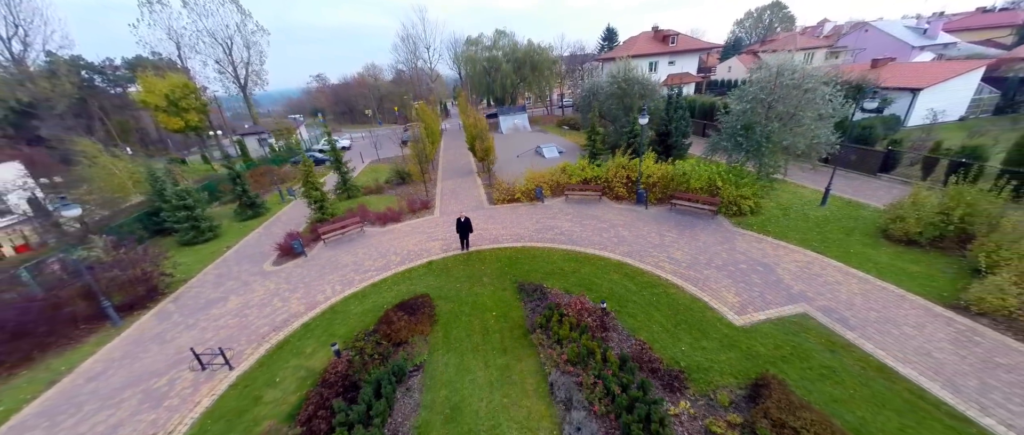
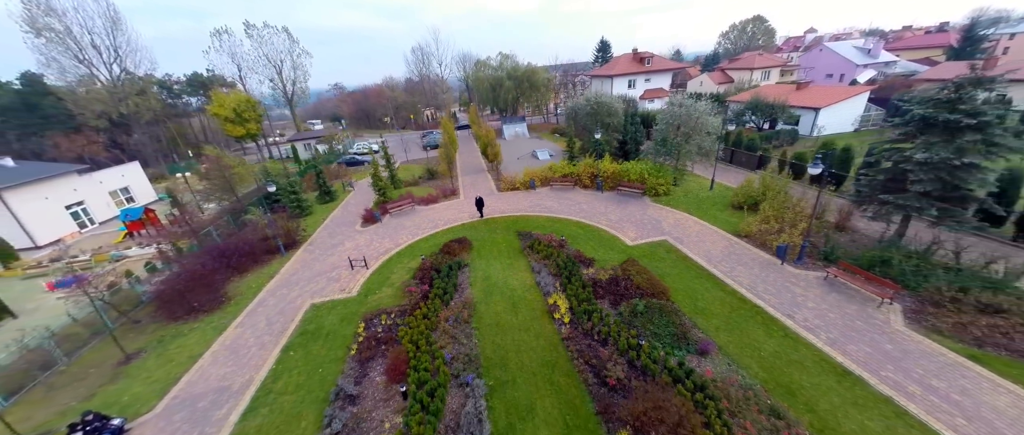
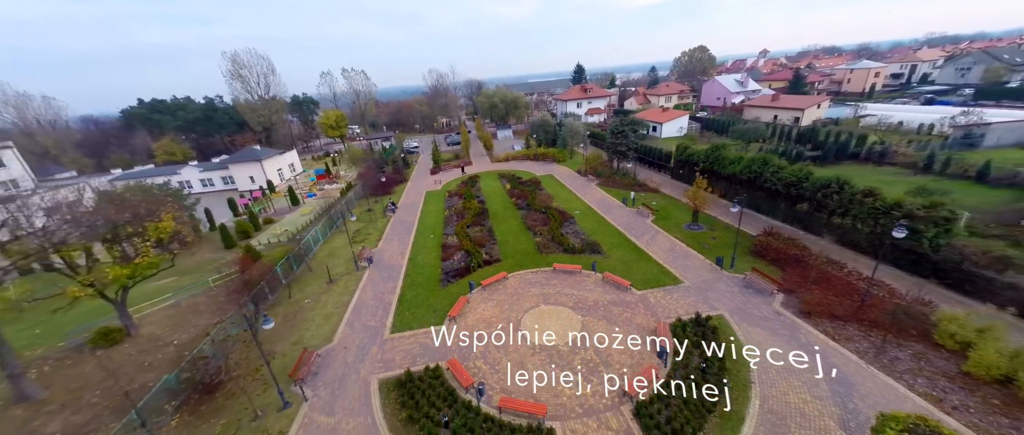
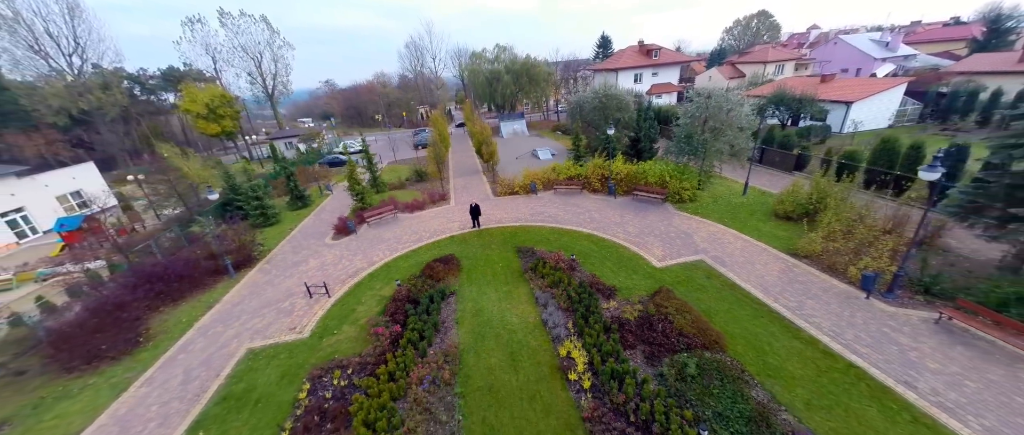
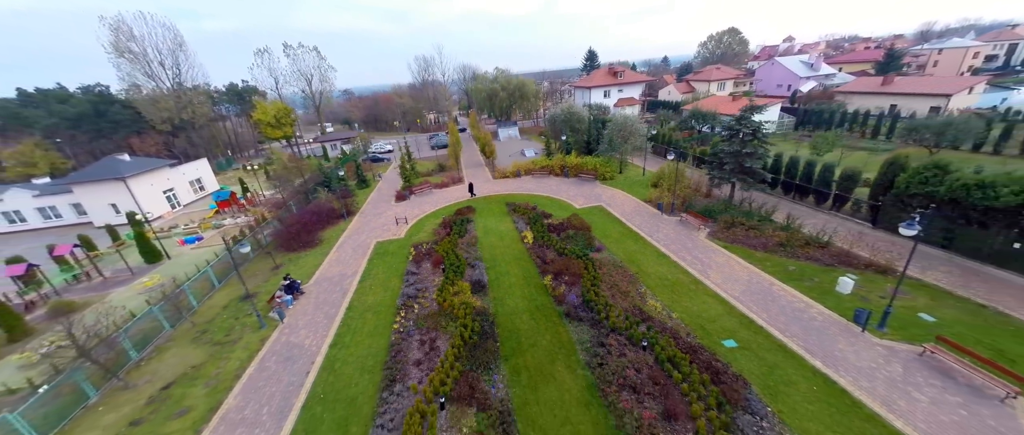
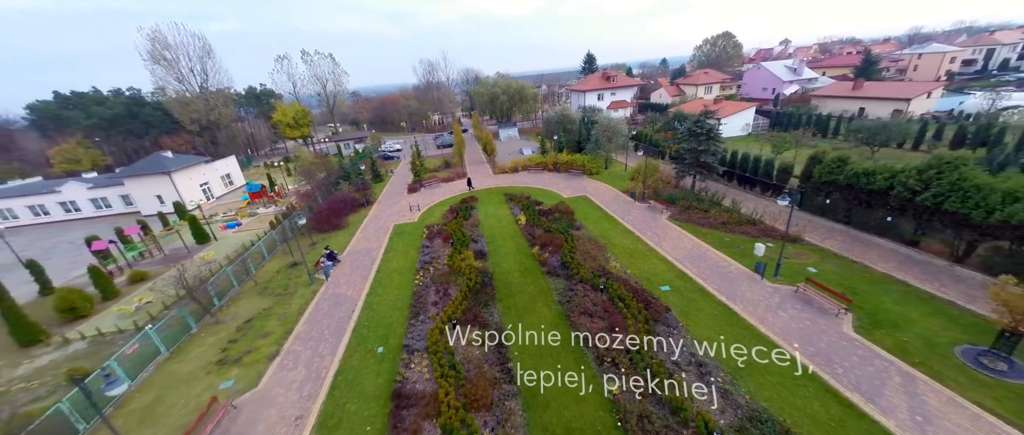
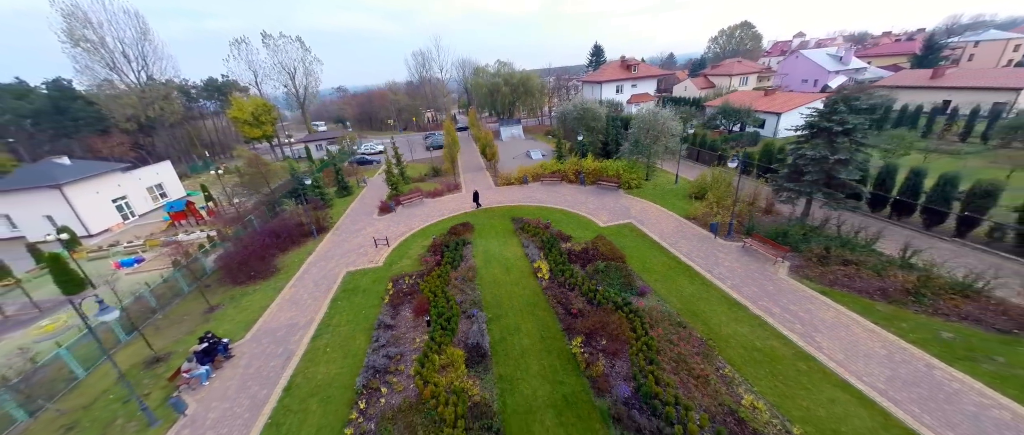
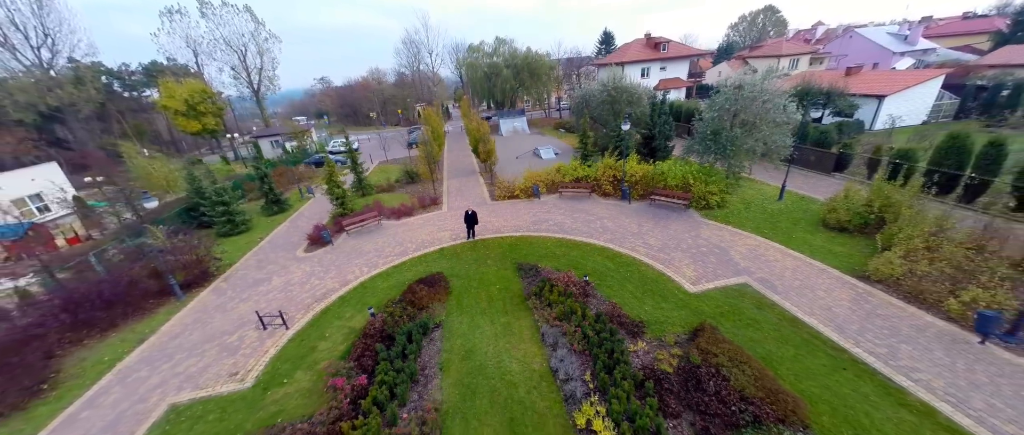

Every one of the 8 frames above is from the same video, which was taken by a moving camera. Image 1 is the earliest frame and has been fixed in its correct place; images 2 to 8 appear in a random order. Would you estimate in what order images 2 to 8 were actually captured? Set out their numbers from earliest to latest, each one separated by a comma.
8, 4, 2, 7, 5, 6, 3
